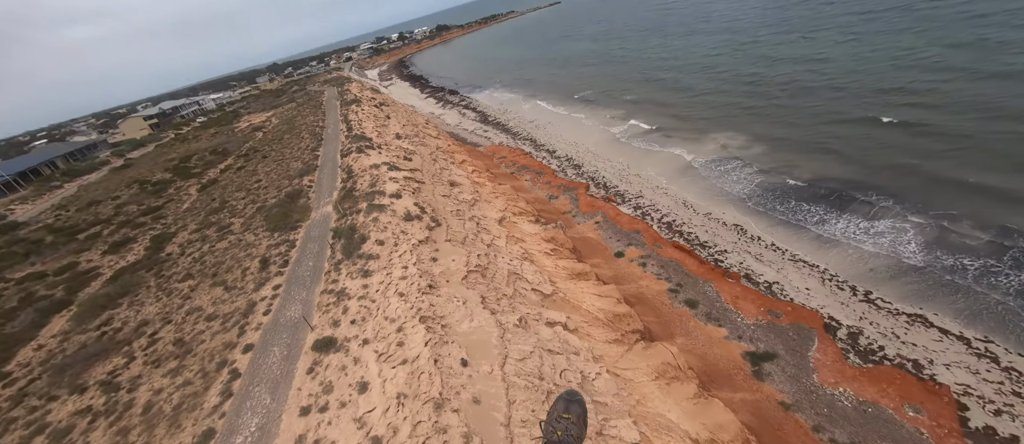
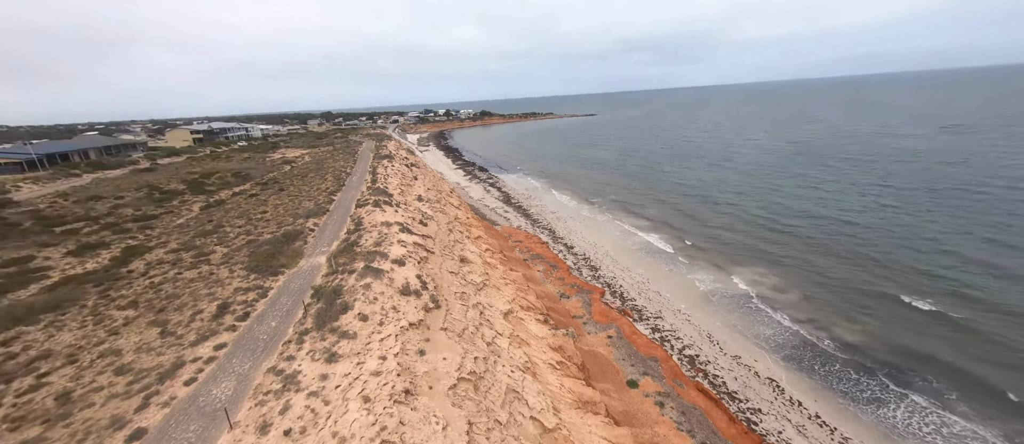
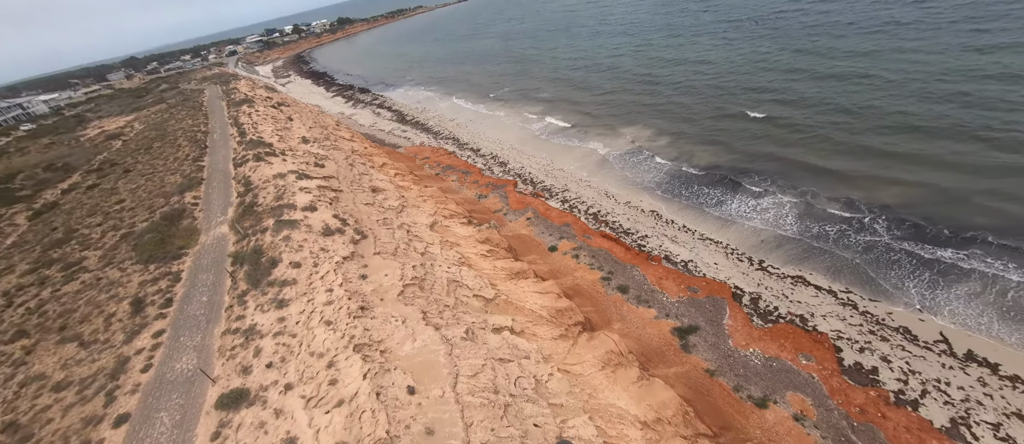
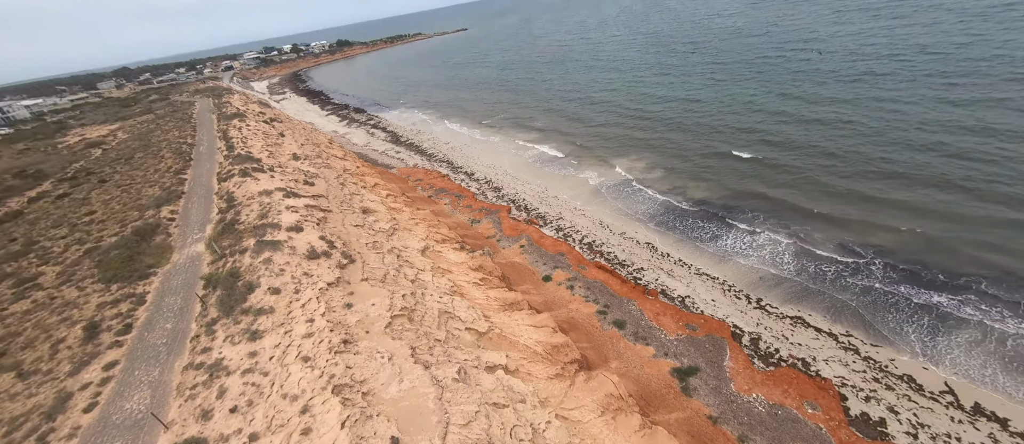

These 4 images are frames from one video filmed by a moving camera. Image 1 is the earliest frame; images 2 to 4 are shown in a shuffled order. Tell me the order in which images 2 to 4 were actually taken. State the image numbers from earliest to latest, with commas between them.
3, 4, 2
